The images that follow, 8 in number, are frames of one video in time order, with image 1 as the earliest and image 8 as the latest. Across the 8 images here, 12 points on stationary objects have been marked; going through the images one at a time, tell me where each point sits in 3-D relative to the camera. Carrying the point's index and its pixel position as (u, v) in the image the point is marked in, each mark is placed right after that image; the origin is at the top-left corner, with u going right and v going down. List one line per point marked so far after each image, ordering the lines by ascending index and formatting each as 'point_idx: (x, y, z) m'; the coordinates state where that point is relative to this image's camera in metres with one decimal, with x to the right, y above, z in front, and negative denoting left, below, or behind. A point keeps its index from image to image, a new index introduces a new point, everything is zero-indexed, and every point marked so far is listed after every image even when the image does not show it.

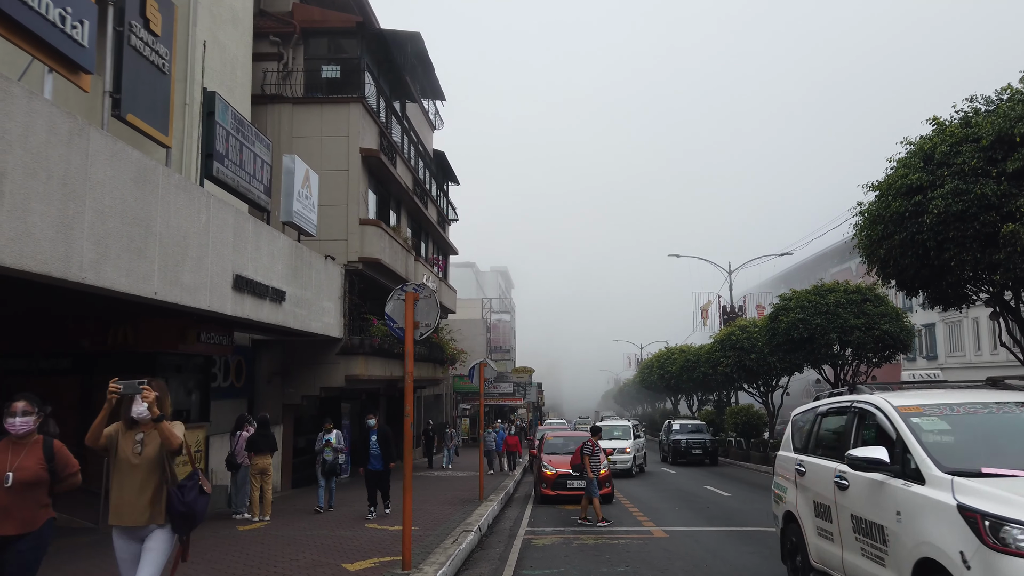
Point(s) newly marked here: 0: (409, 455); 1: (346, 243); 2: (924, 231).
0: (-1.1, -1.9, +8.3) m
1: (-4.3, +1.2, +19.1) m
2: (+6.4, +0.9, +11.6) m
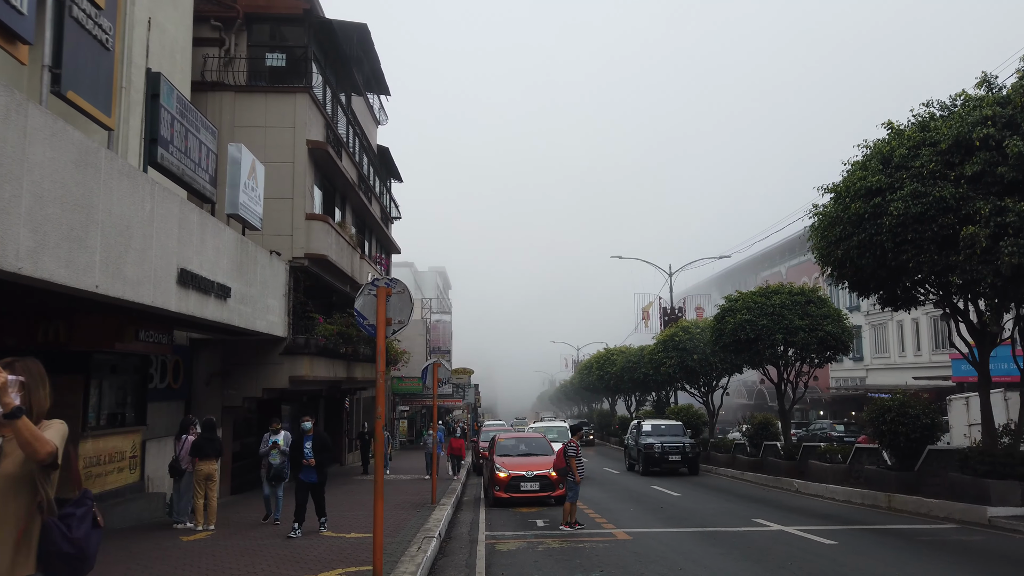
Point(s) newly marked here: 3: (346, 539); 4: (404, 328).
0: (-1.4, -1.8, +7.8) m
1: (-5.4, +1.2, +18.4) m
2: (+5.9, +0.9, +11.8) m
3: (-2.4, -3.7, +11.0) m
4: (-1.2, -0.4, +8.1) m
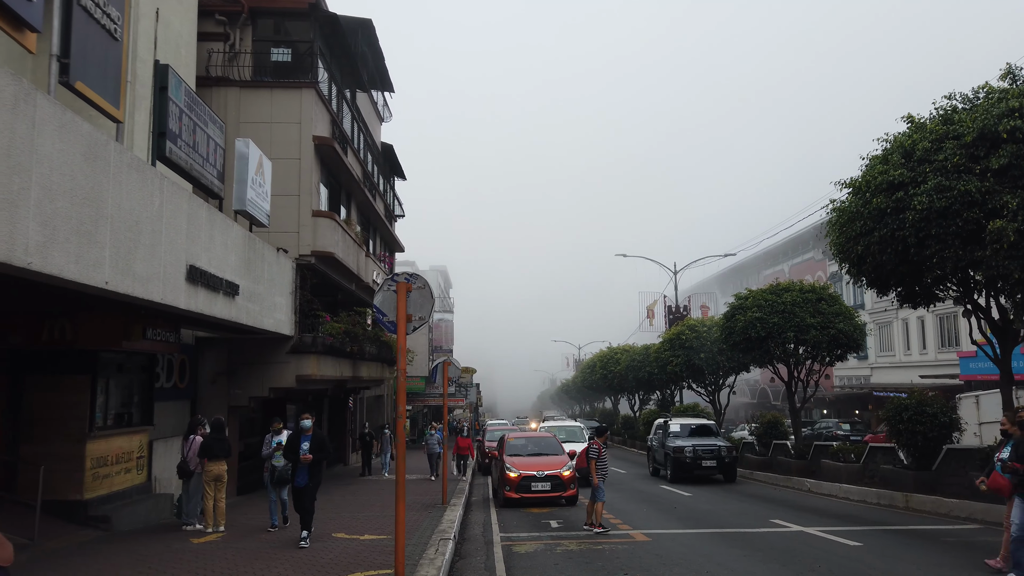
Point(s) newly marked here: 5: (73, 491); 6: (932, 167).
0: (-1.1, -1.8, +7.6) m
1: (-5.2, +1.3, +18.1) m
2: (+6.1, +1.0, +11.6) m
3: (-2.2, -3.7, +10.8) m
4: (-0.9, -0.4, +7.8) m
5: (-6.5, -3.0, +11.1) m
6: (+6.3, +1.8, +11.2) m
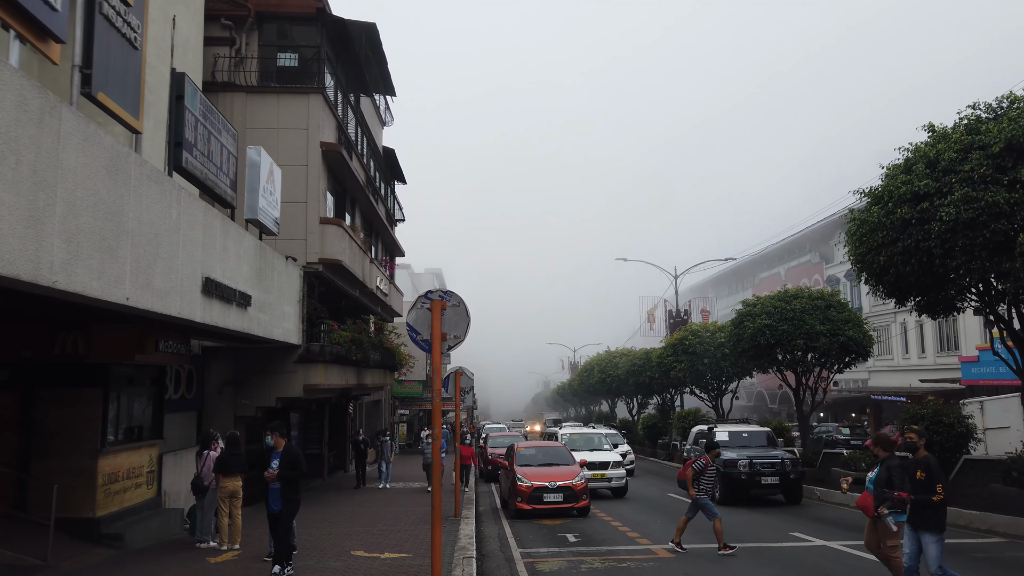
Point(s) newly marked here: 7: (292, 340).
0: (-0.7, -1.9, +7.4) m
1: (-5.0, +1.1, +17.9) m
2: (+6.4, +0.8, +11.5) m
3: (-1.9, -3.9, +10.6) m
4: (-0.5, -0.6, +7.6) m
5: (-6.2, -3.2, +10.9) m
6: (+6.7, +1.6, +11.1) m
7: (-4.9, -1.2, +16.6) m
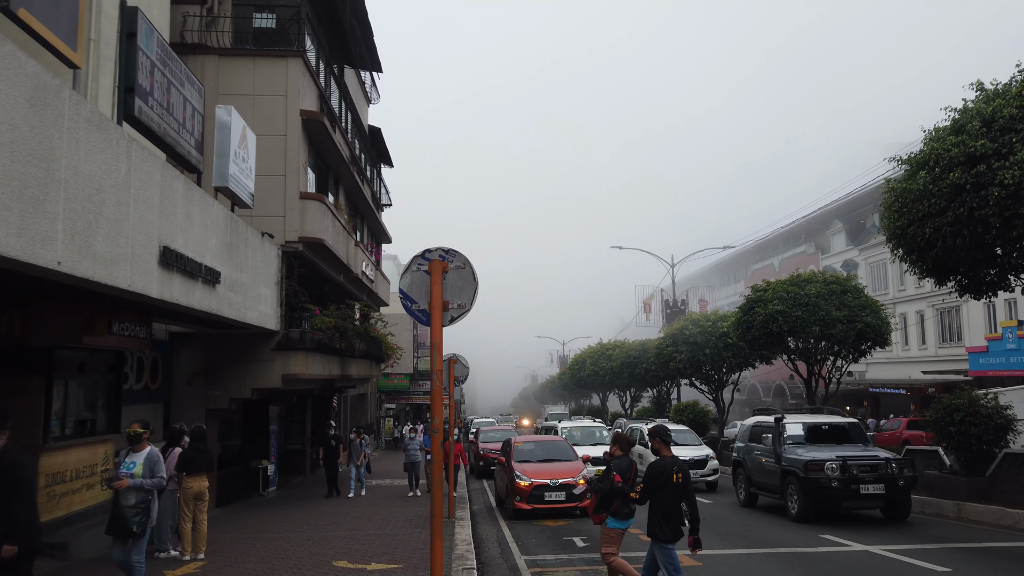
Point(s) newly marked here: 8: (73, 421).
0: (-0.6, -1.6, +6.0) m
1: (-5.0, +1.5, +16.4) m
2: (+6.5, +1.1, +10.2) m
3: (-1.8, -3.5, +9.2) m
4: (-0.4, -0.2, +6.3) m
5: (-6.1, -2.8, +9.4) m
6: (+6.7, +2.0, +9.9) m
7: (-4.9, -0.8, +15.1) m
8: (-6.3, -1.9, +10.7) m
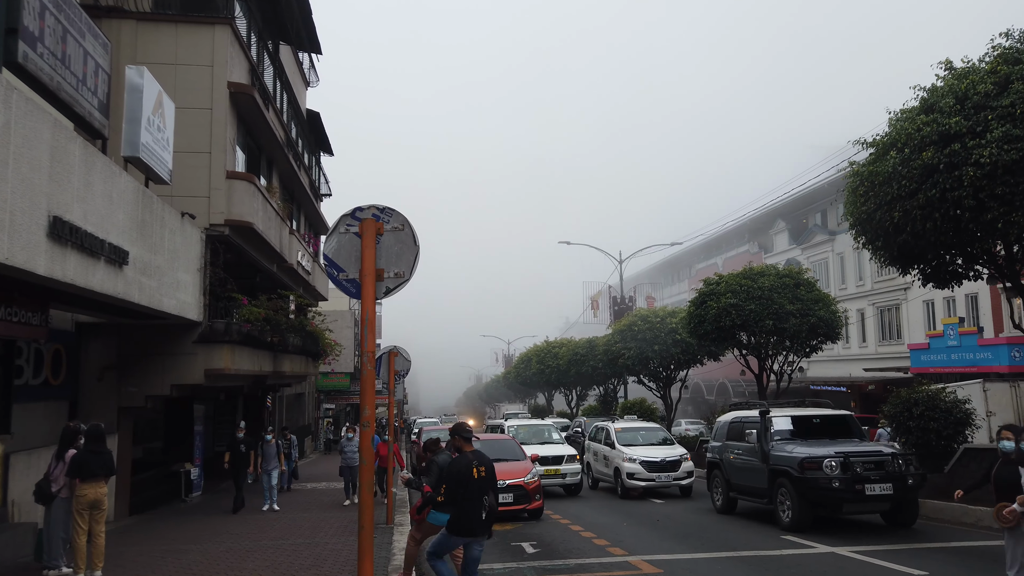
0: (-1.0, -1.4, +5.0) m
1: (-6.1, +1.8, +15.0) m
2: (+5.8, +1.3, +9.7) m
3: (-2.4, -3.2, +8.1) m
4: (-0.8, 0.0, +5.2) m
5: (-6.7, -2.6, +7.9) m
6: (+6.1, +2.2, +9.4) m
7: (-6.0, -0.5, +13.7) m
8: (-7.0, -1.6, +9.2) m
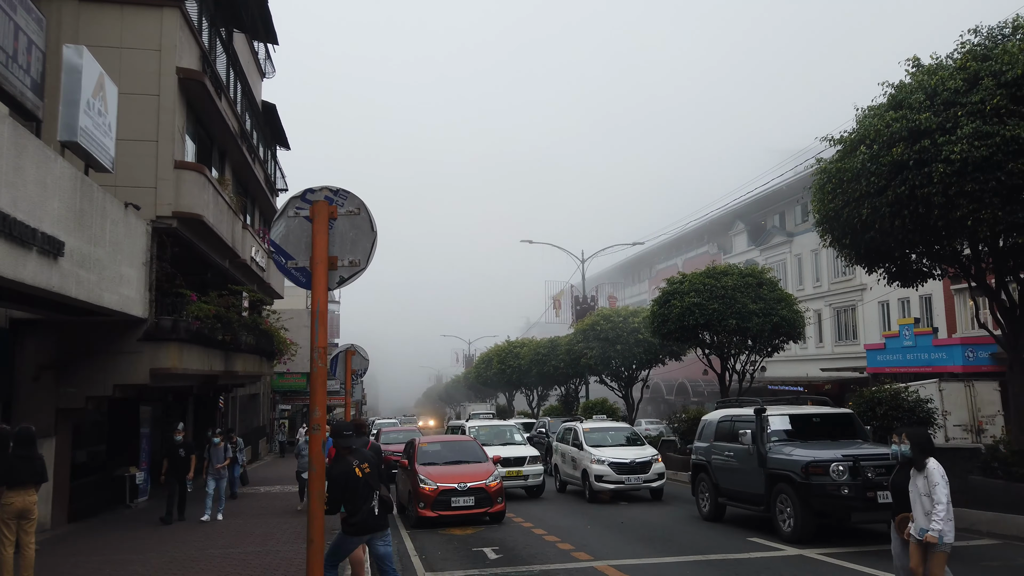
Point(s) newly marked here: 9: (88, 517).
0: (-1.2, -1.3, +4.5) m
1: (-6.8, +1.9, +14.3) m
2: (+5.4, +1.3, +9.6) m
3: (-2.8, -3.2, +7.5) m
4: (-1.0, +0.1, +4.8) m
5: (-7.1, -2.5, +7.2) m
6: (+5.6, +2.2, +9.3) m
7: (-6.6, -0.4, +13.0) m
8: (-7.4, -1.5, +8.4) m
9: (-8.8, -4.8, +15.6) m
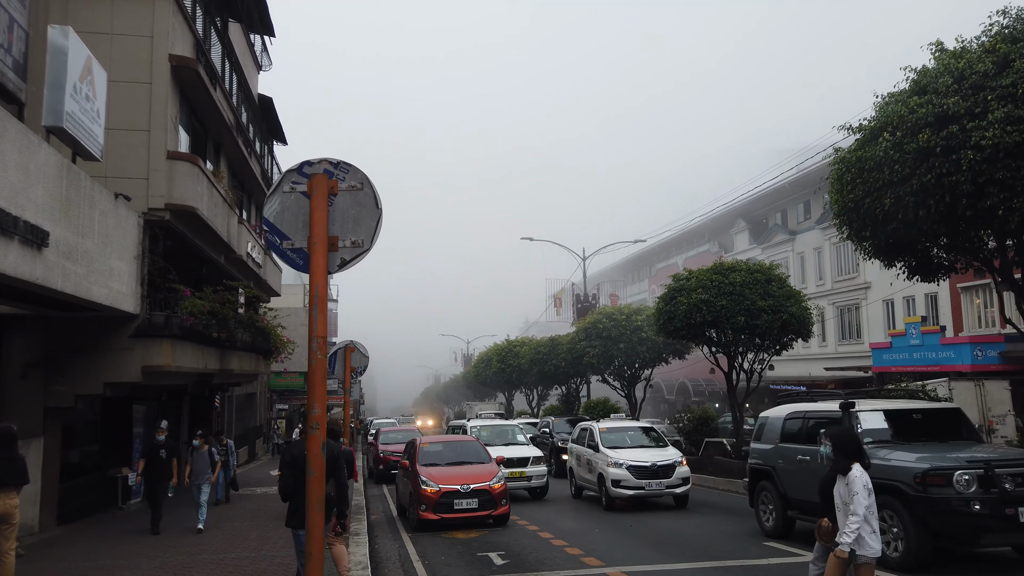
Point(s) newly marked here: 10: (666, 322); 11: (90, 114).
0: (-1.1, -1.2, +4.1) m
1: (-6.8, +2.0, +13.8) m
2: (+5.5, +1.4, +9.1) m
3: (-2.7, -3.1, +7.1) m
4: (-0.9, +0.2, +4.3) m
5: (-7.0, -2.4, +6.7) m
6: (+5.7, +2.3, +8.9) m
7: (-6.5, -0.3, +12.5) m
8: (-7.3, -1.4, +7.9) m
9: (-8.7, -4.7, +15.1) m
10: (+4.1, -0.9, +19.6) m
11: (-6.2, +2.6, +11.0) m
